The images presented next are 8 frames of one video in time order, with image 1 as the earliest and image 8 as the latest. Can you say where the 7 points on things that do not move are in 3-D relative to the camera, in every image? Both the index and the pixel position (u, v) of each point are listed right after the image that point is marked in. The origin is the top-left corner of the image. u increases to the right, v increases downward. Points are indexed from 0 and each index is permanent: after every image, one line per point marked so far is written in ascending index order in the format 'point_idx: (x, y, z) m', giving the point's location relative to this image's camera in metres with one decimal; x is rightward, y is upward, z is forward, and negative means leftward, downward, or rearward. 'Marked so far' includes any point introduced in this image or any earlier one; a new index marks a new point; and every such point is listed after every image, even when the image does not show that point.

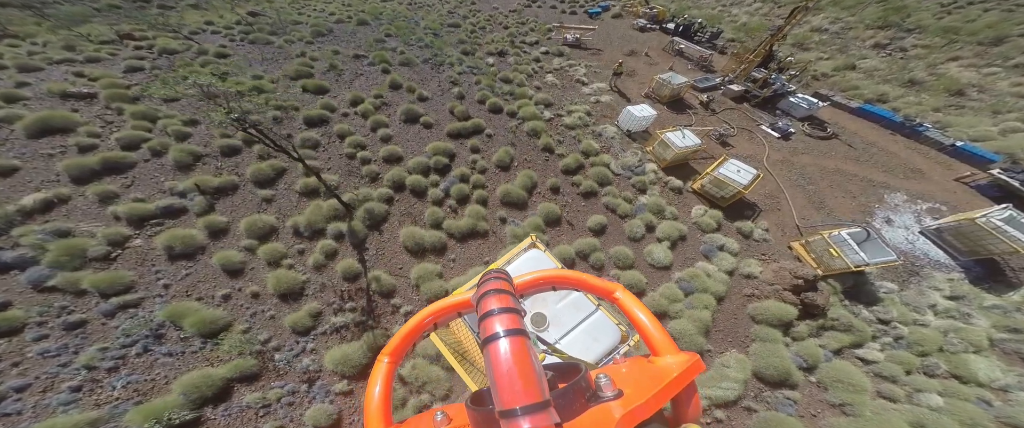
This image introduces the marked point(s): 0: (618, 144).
0: (+5.6, +3.6, +17.7) m
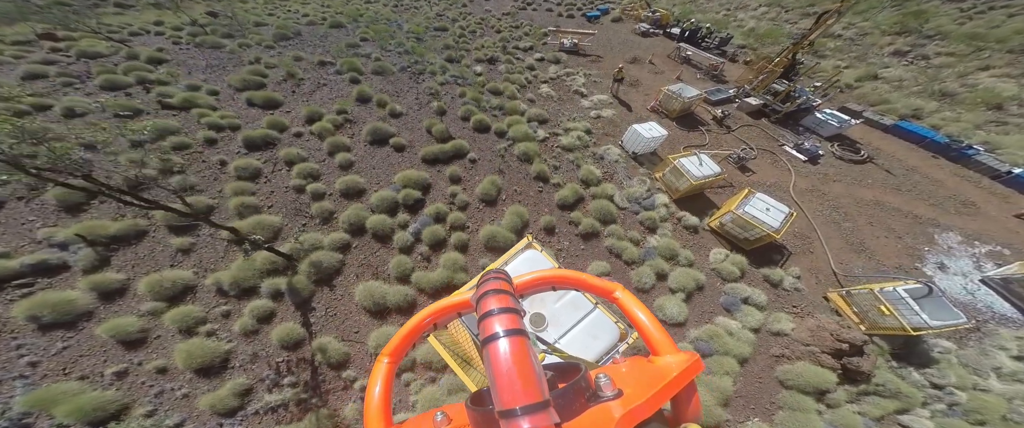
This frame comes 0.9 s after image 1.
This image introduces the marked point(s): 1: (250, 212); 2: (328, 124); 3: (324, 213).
0: (+5.1, +2.0, +15.3) m
1: (-8.6, 0.0, +10.7) m
2: (-8.0, +3.7, +13.8) m
3: (-6.6, 0.0, +11.4) m
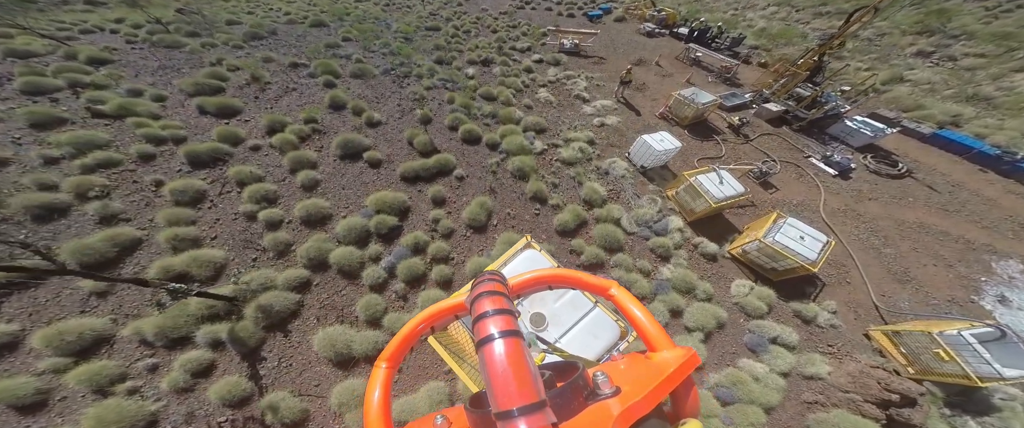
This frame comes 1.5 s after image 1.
0: (+4.8, +1.1, +13.5) m
1: (-8.9, -0.8, +9.0) m
2: (-8.2, +2.8, +12.1) m
3: (-6.9, -0.9, +9.7) m
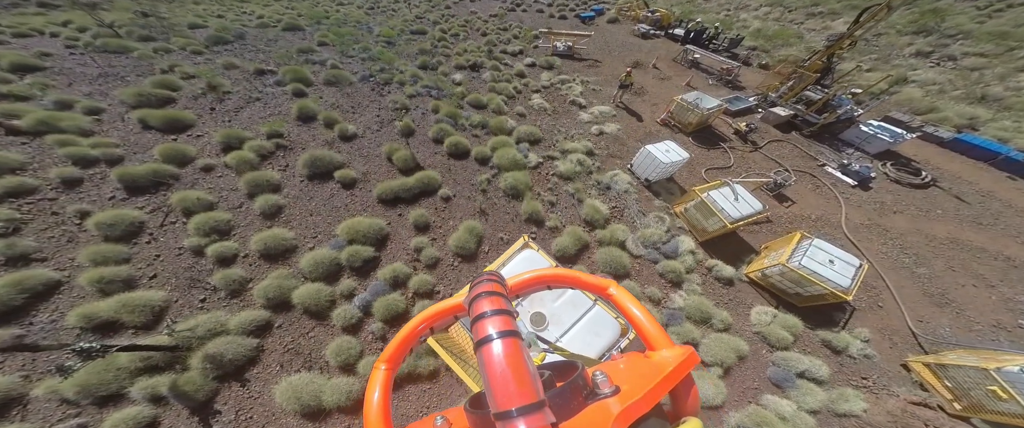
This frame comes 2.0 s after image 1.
0: (+4.5, +0.5, +12.3) m
1: (-9.0, -1.7, +7.5) m
2: (-8.5, +1.9, +10.6) m
3: (-7.1, -1.7, +8.2) m
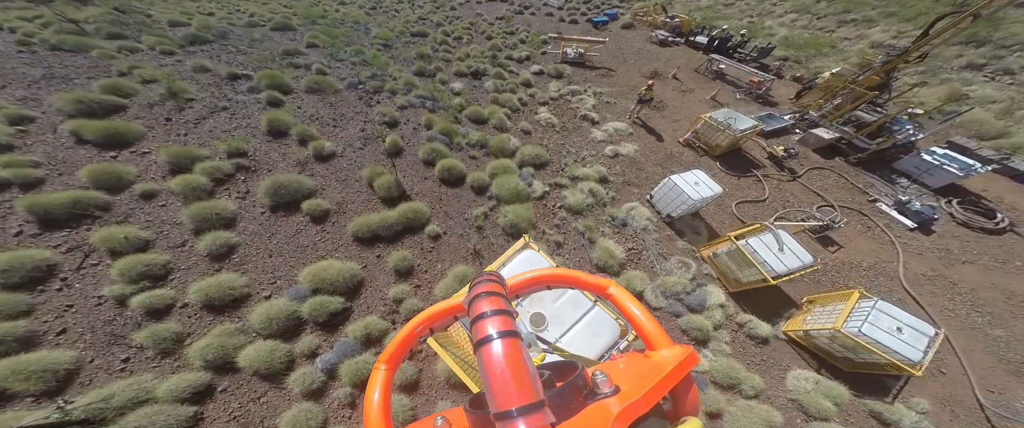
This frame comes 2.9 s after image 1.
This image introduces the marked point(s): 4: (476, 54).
0: (+4.5, -0.8, +10.6) m
1: (-9.2, -2.7, +6.0) m
2: (-8.5, +1.0, +9.1) m
3: (-7.2, -2.7, +6.7) m
4: (-2.1, +9.3, +19.1) m
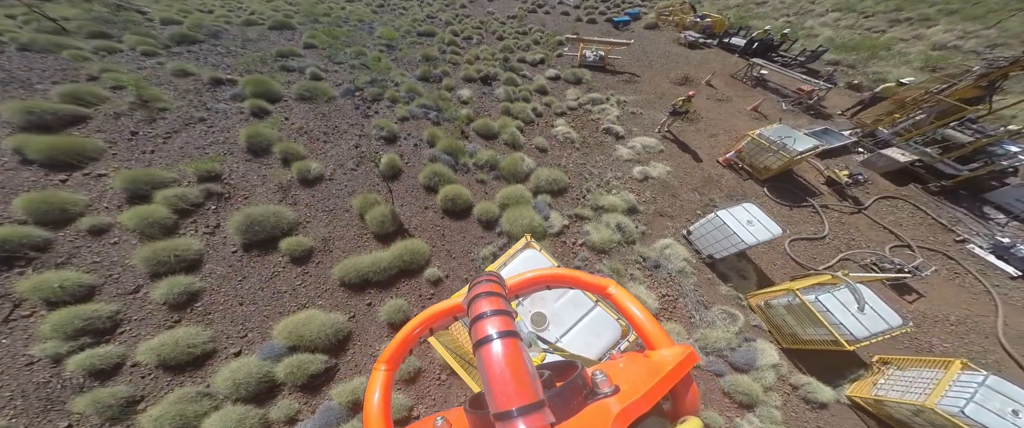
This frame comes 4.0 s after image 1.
0: (+4.9, -1.9, +9.0) m
1: (-8.9, -3.5, +4.7) m
2: (-8.1, +0.1, +7.7) m
3: (-6.9, -3.6, +5.4) m
4: (-1.3, +8.4, +17.5) m
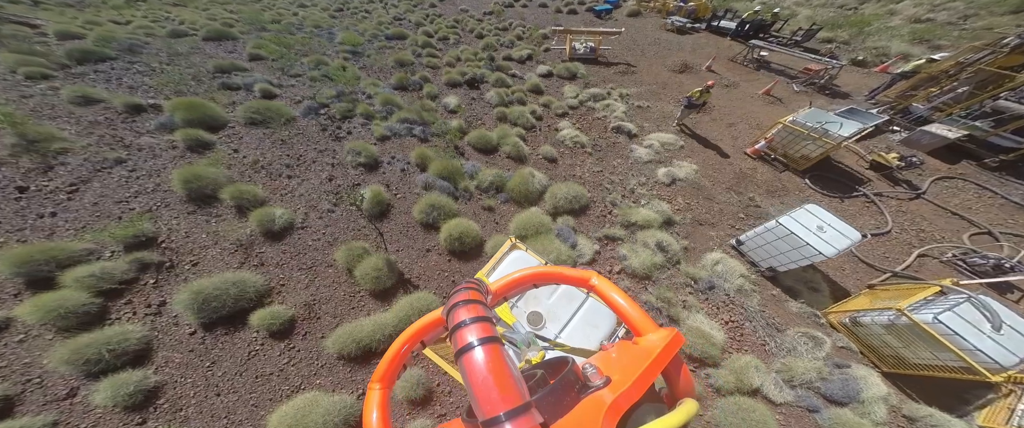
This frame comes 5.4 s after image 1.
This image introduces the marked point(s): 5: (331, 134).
0: (+5.6, -2.1, +7.5) m
1: (-7.7, -5.2, +2.5) m
2: (-7.5, -1.5, +5.5) m
3: (-5.8, -5.1, +3.2) m
4: (-2.1, +7.4, +15.6) m
5: (-5.4, +2.4, +9.9) m
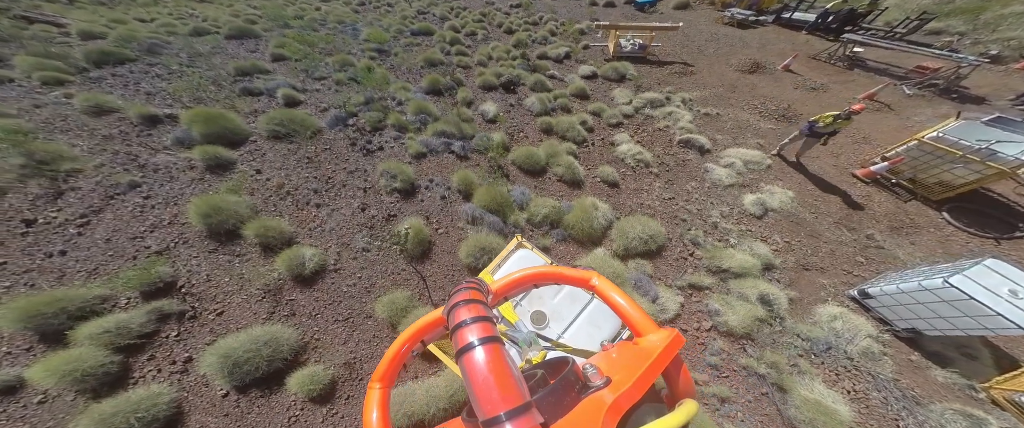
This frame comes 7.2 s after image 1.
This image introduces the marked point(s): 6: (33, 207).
0: (+6.9, -3.1, +5.8) m
1: (-6.7, -6.2, +1.5) m
2: (-6.2, -2.4, +4.5) m
3: (-4.7, -6.0, +2.2) m
4: (-0.3, +6.7, +14.1) m
5: (-3.9, +1.6, +8.6) m
6: (-8.8, -0.3, +5.9) m
